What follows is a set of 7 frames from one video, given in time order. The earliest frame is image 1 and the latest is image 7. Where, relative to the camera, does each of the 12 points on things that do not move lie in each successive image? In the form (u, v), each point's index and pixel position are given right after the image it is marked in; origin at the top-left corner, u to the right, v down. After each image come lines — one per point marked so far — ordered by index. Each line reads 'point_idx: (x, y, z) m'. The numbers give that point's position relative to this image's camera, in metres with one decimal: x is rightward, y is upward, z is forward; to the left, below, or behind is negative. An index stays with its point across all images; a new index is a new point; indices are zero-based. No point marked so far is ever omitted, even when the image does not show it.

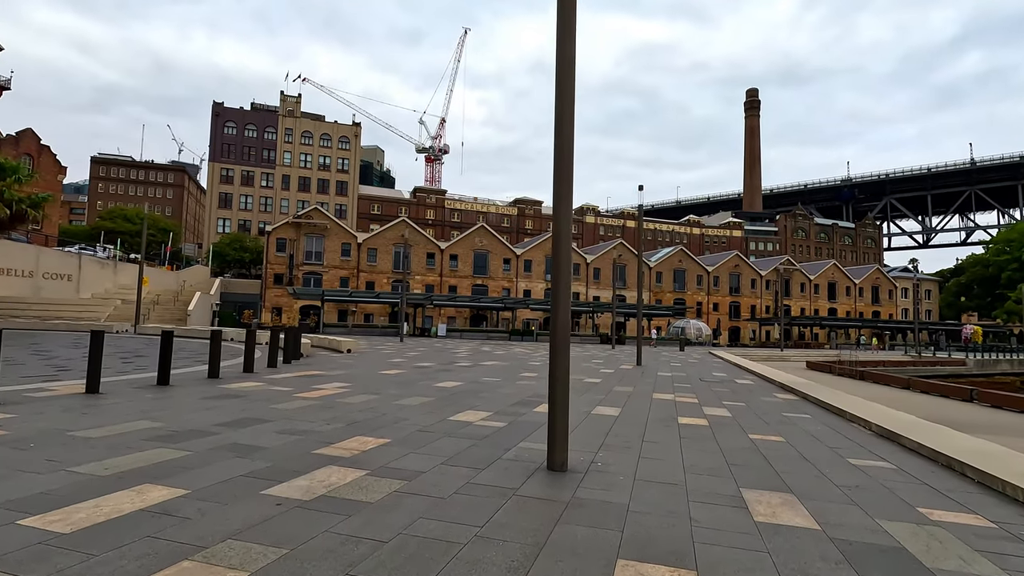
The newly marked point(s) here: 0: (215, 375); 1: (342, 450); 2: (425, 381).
0: (-6.9, -2.0, +12.3) m
1: (-2.0, -1.9, +6.2) m
2: (-2.3, -2.4, +13.6) m
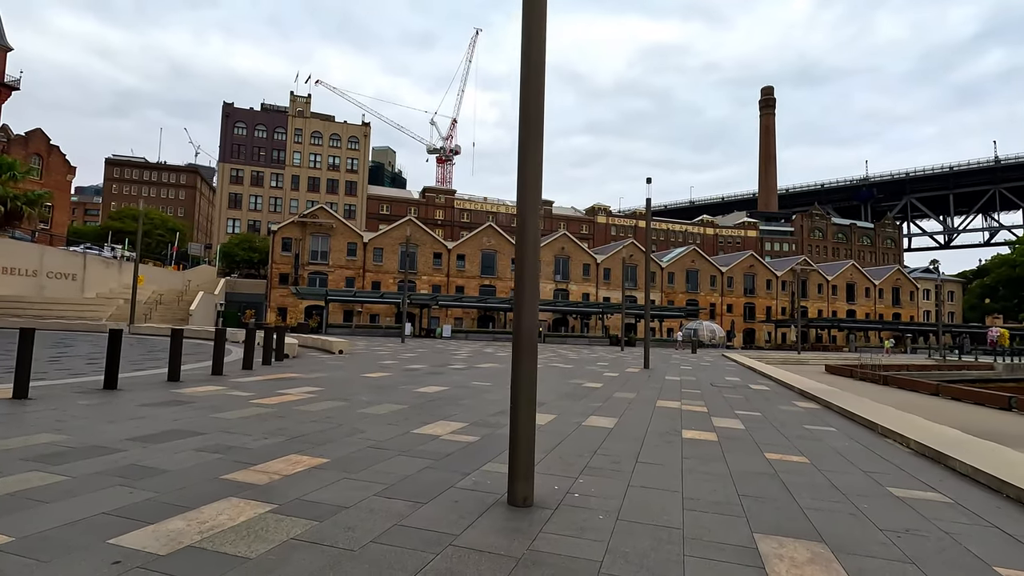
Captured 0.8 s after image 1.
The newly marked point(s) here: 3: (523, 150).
0: (-7.1, -1.9, +11.3) m
1: (-2.4, -1.8, +5.1) m
2: (-2.5, -2.3, +12.5) m
3: (+0.1, +1.2, +4.6) m
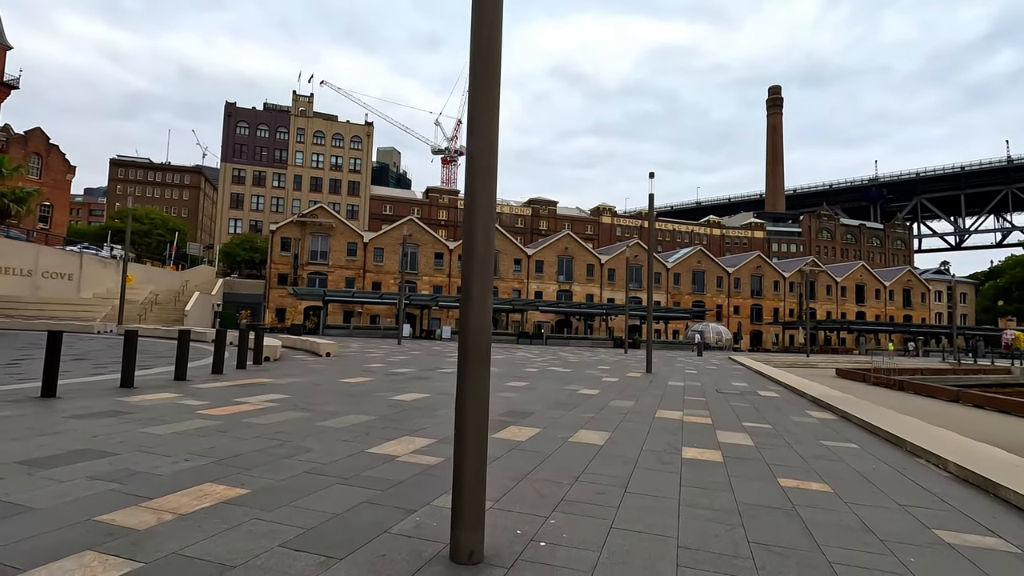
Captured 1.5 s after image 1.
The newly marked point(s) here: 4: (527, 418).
0: (-7.4, -1.9, +10.3) m
1: (-2.8, -1.7, +4.1) m
2: (-2.8, -2.3, +11.5) m
3: (-0.2, +1.2, +3.6) m
4: (+0.3, -2.2, +9.2) m
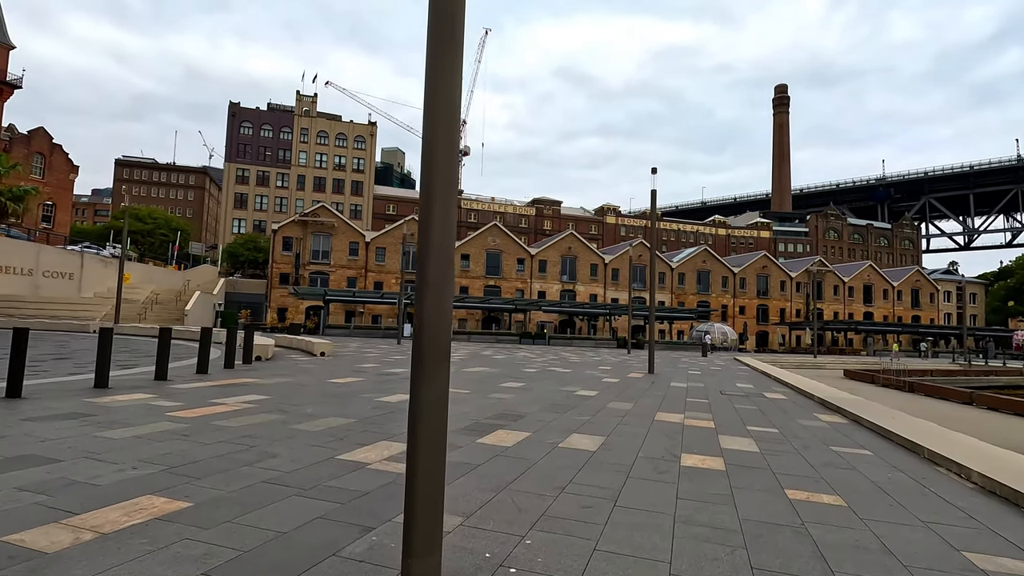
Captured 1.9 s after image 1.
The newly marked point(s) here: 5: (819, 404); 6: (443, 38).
0: (-7.6, -1.8, +9.9) m
1: (-3.0, -1.6, +3.6) m
2: (-2.9, -2.2, +11.0) m
3: (-0.5, +1.3, +3.1) m
4: (+0.1, -2.2, +8.7) m
5: (+7.3, -2.8, +12.7) m
6: (-0.4, +1.5, +3.1) m
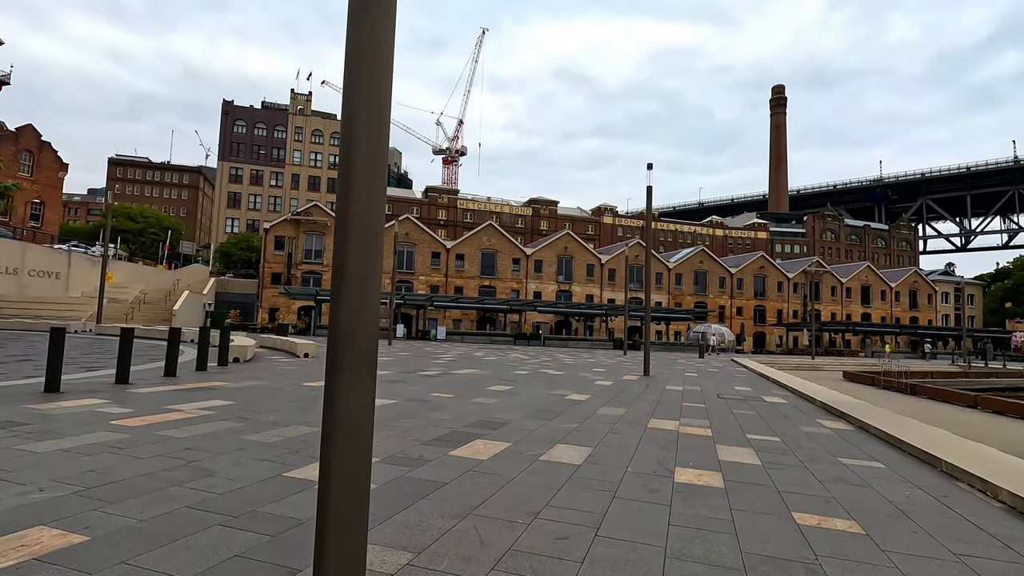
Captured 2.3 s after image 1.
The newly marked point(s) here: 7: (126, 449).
0: (-7.9, -1.7, +9.2) m
1: (-3.2, -1.6, +2.9) m
2: (-3.2, -2.1, +10.3) m
3: (-0.7, +1.4, +2.5) m
4: (-0.2, -2.1, +8.0) m
5: (+7.0, -2.7, +12.0) m
6: (-0.7, +1.5, +2.5) m
7: (-4.2, -1.7, +5.8) m
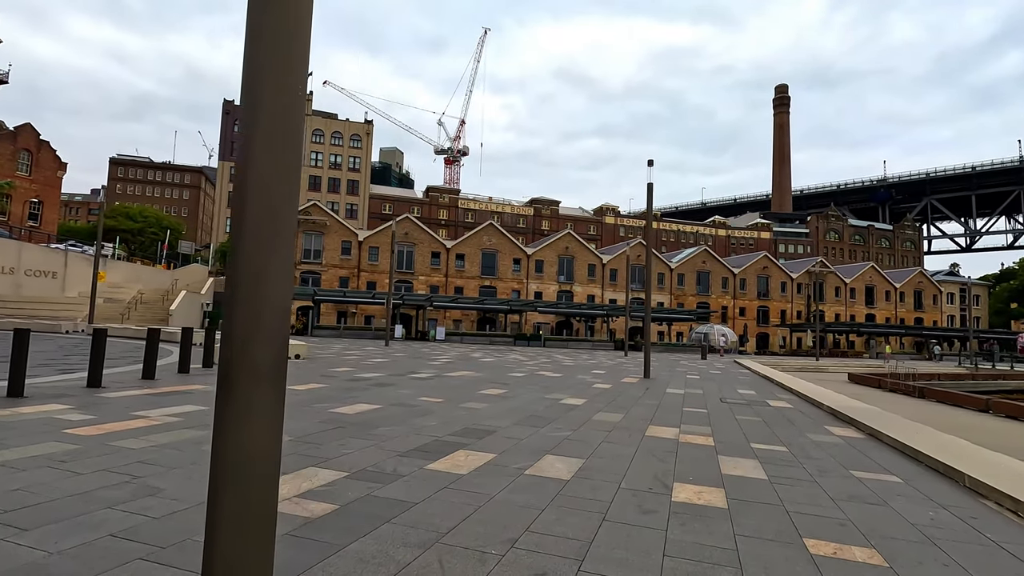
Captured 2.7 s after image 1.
0: (-8.0, -1.7, +8.7) m
1: (-3.4, -1.5, +2.4) m
2: (-3.4, -2.1, +9.8) m
3: (-0.9, +1.4, +1.9) m
4: (-0.4, -2.1, +7.5) m
5: (+6.9, -2.7, +11.5) m
6: (-0.9, +1.5, +1.9) m
7: (-4.4, -1.7, +5.3) m
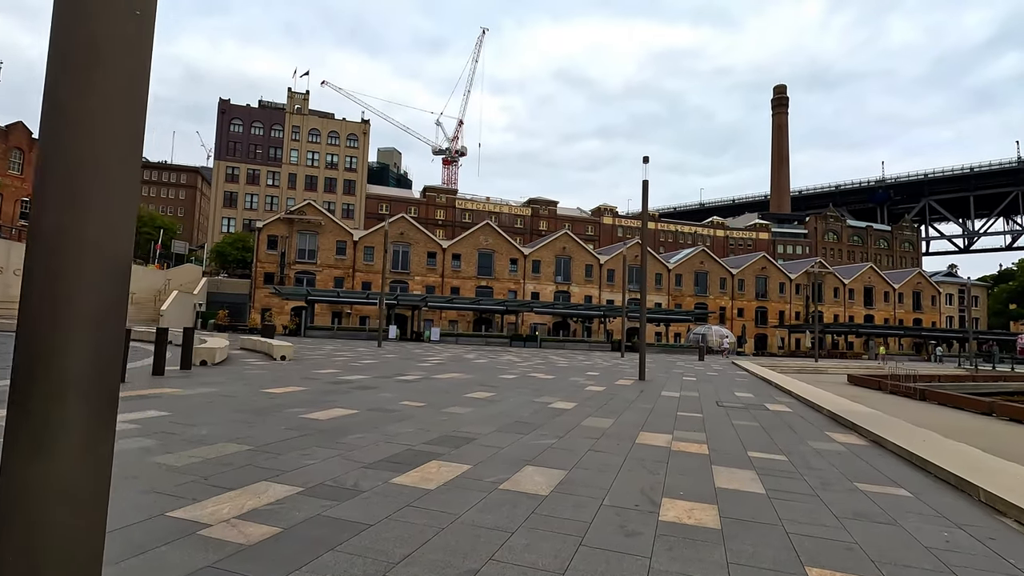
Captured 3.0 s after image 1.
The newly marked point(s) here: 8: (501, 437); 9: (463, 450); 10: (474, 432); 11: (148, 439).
0: (-8.3, -1.7, +8.2) m
1: (-3.7, -1.5, +1.9) m
2: (-3.7, -2.1, +9.3) m
3: (-1.2, +1.4, +1.4) m
4: (-0.6, -2.1, +7.0) m
5: (+6.6, -2.7, +11.0) m
6: (-1.1, +1.6, +1.4) m
7: (-4.6, -1.7, +4.8) m
8: (-0.1, -2.1, +7.6) m
9: (-0.6, -2.0, +6.8) m
10: (-0.6, -2.1, +7.9) m
11: (-4.4, -1.8, +6.5) m
